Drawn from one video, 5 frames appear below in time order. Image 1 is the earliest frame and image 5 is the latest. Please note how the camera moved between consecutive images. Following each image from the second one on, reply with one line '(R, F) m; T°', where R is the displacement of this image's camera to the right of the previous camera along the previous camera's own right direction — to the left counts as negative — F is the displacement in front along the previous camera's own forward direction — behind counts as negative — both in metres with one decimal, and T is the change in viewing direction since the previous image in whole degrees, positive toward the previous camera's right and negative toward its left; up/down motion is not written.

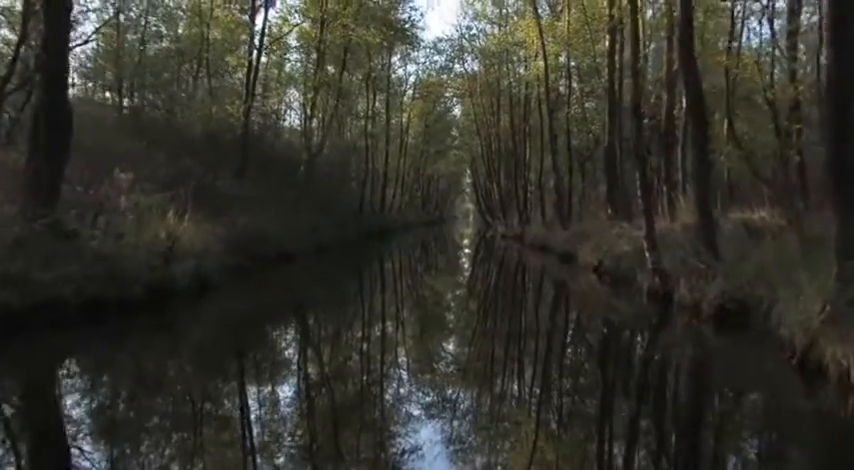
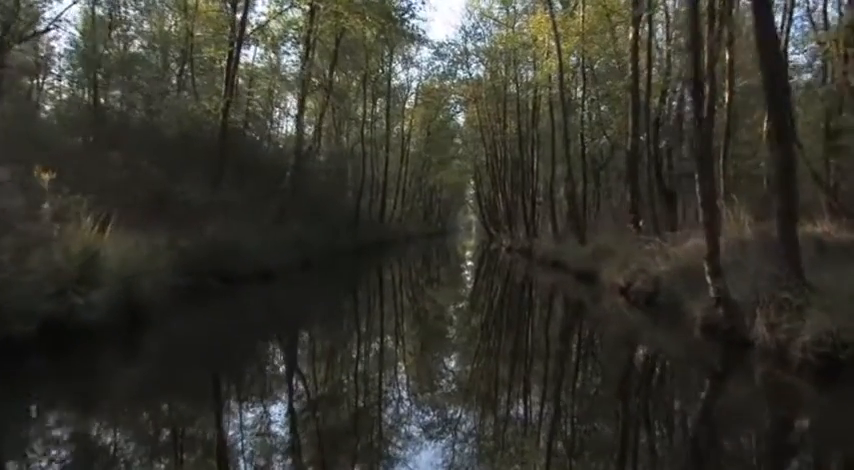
(0.0, +1.6) m; 0°
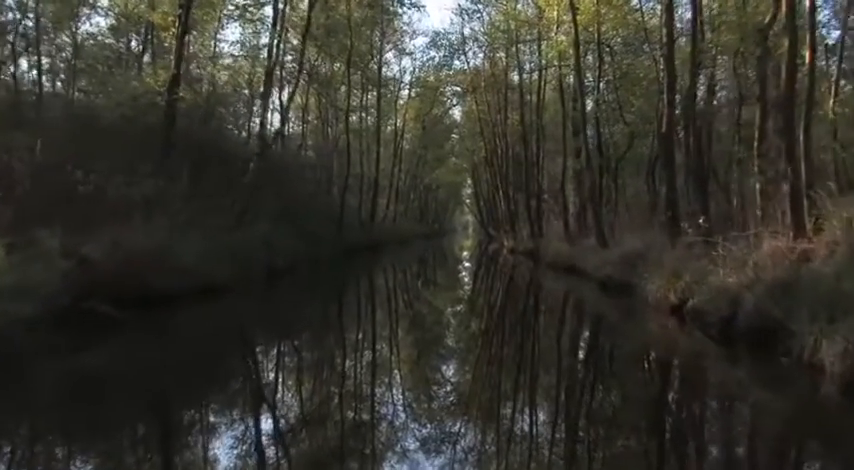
(0.0, +2.3) m; 0°
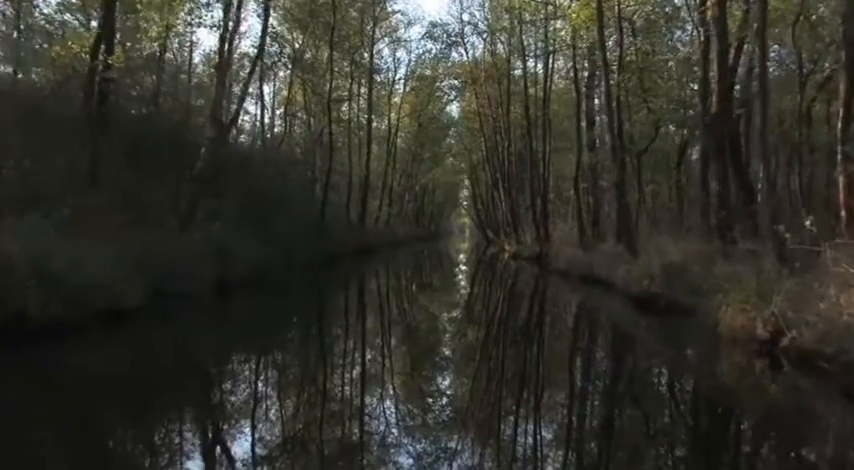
(0.0, +2.2) m; 0°
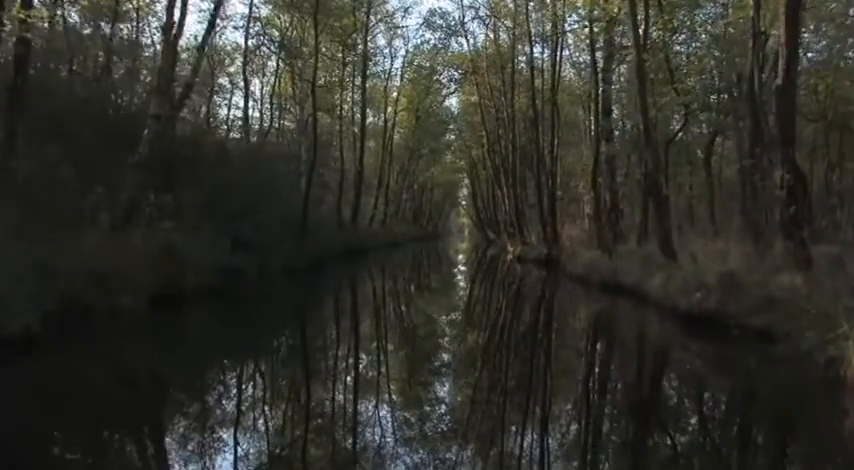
(0.0, +1.7) m; 0°
